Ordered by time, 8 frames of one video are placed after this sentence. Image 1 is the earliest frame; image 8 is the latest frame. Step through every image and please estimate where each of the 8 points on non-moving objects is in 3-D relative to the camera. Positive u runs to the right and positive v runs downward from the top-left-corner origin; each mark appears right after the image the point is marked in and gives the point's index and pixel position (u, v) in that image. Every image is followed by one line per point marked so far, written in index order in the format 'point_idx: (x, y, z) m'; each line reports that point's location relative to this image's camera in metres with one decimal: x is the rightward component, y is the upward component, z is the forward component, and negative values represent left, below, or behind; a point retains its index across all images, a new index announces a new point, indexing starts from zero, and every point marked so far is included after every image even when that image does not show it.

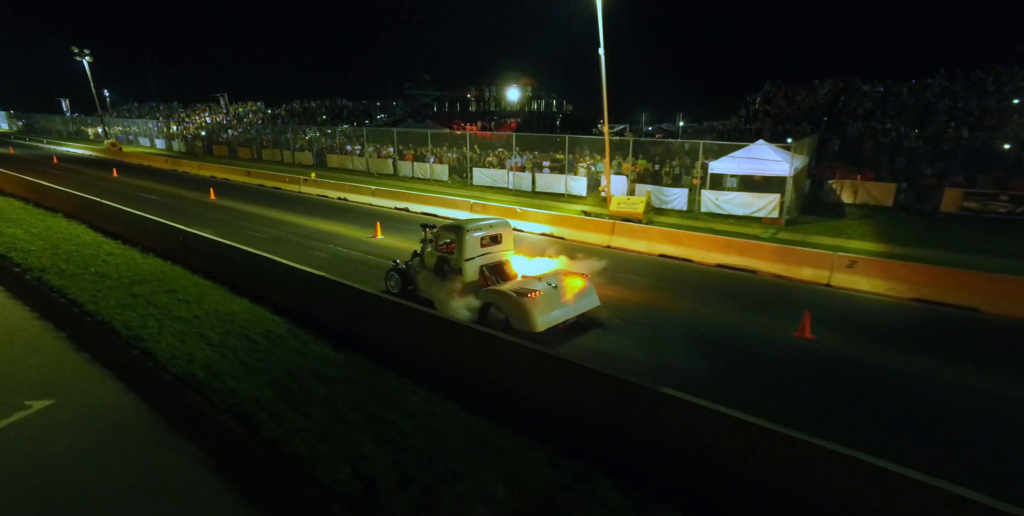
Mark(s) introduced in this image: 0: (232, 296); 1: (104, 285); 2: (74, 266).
0: (-4.4, -0.6, +8.4) m
1: (-6.7, -0.5, +8.7) m
2: (-8.0, -0.2, +9.7) m
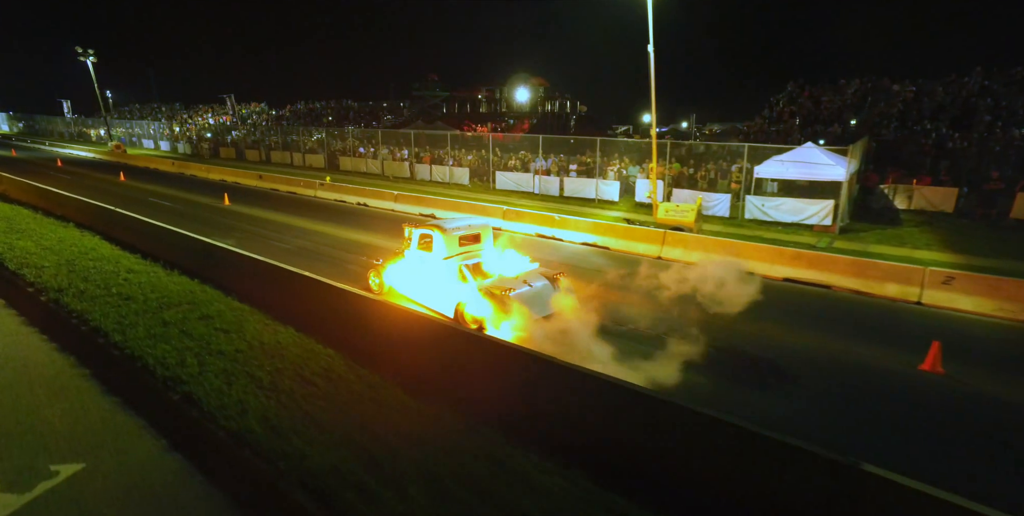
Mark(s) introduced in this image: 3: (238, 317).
0: (-3.4, -0.9, +7.5) m
1: (-5.7, -0.8, +7.8) m
2: (-6.9, -0.5, +8.8) m
3: (-3.9, -0.9, +7.4) m
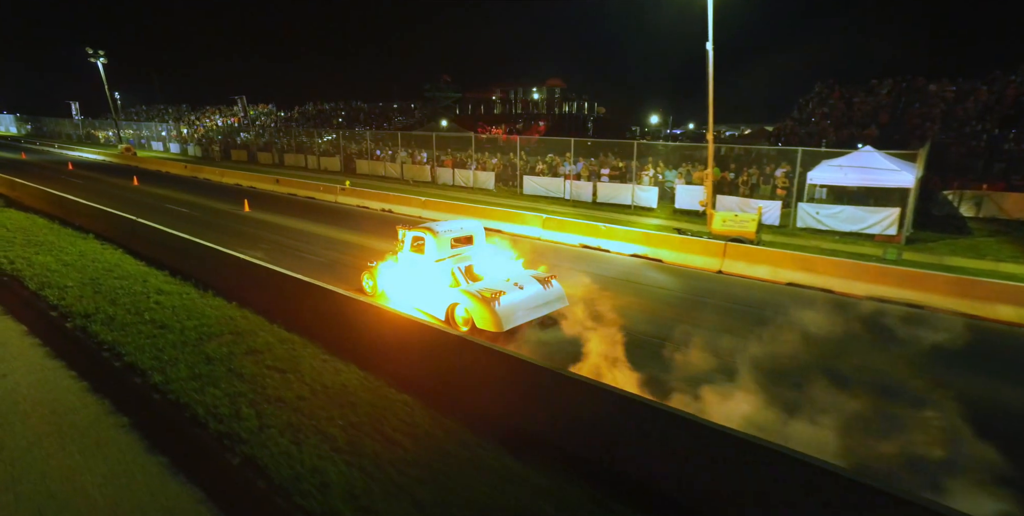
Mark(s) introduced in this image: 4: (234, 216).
0: (-2.3, -1.3, +6.6) m
1: (-4.6, -1.1, +6.9) m
2: (-5.8, -0.8, +7.9) m
3: (-2.8, -1.2, +6.6) m
4: (-10.3, +1.6, +19.6) m
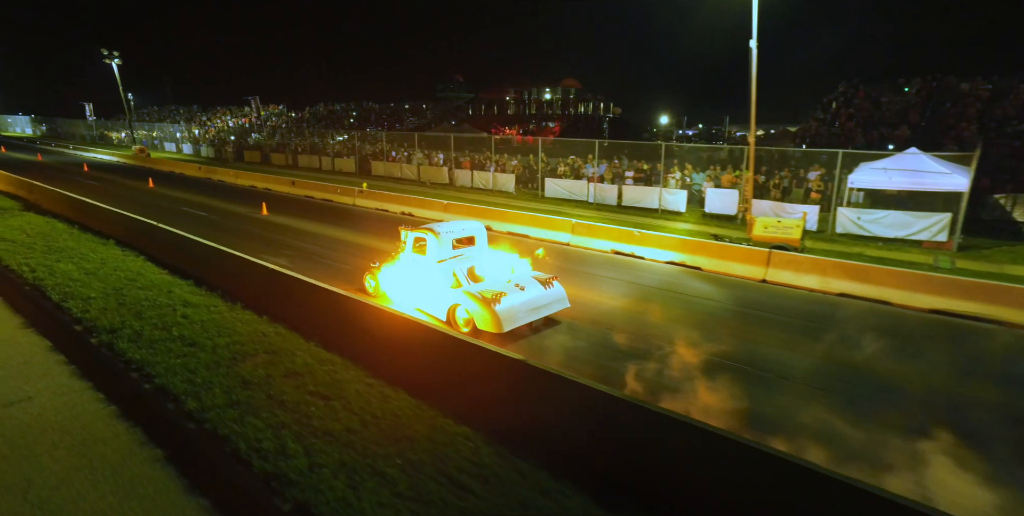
0: (-1.6, -1.4, +6.1) m
1: (-3.9, -1.3, +6.5) m
2: (-5.1, -1.0, +7.5) m
3: (-2.1, -1.4, +6.1) m
4: (-9.5, +1.4, +19.3) m
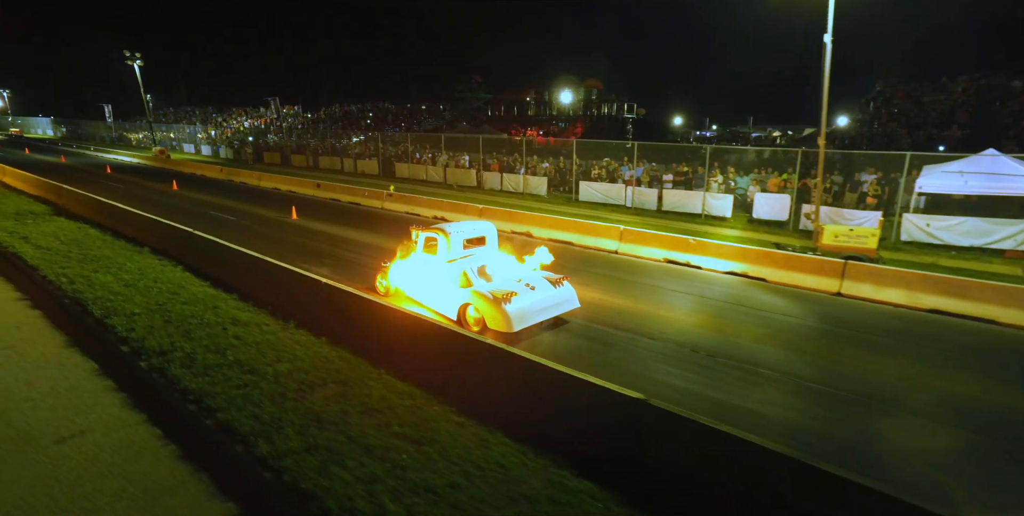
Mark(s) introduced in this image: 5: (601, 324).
0: (-0.5, -1.7, +5.4) m
1: (-2.8, -1.5, +5.8) m
2: (-4.0, -1.2, +6.9) m
3: (-1.0, -1.6, +5.4) m
4: (-8.1, +1.2, +18.7) m
5: (+1.8, -1.1, +9.9) m
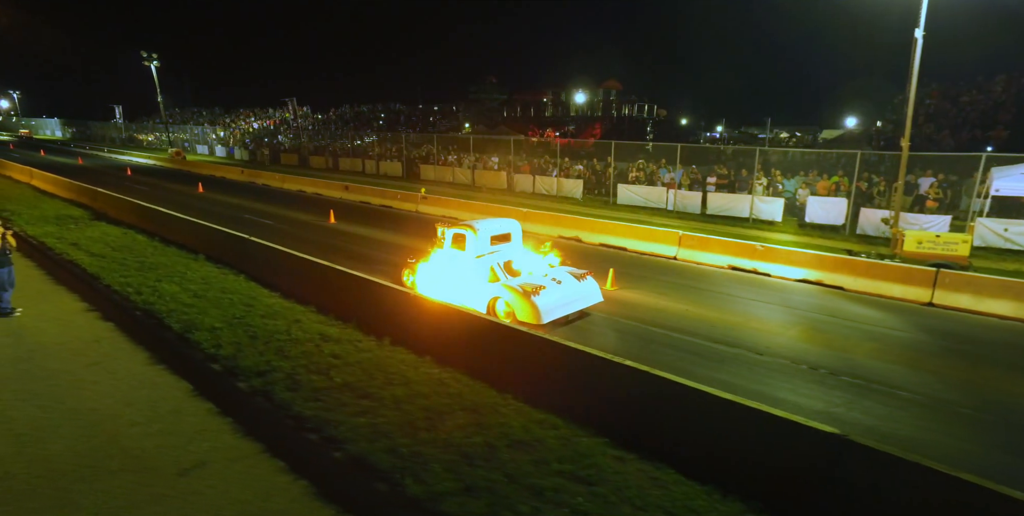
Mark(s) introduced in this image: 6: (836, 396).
0: (+1.0, -1.8, +5.0) m
1: (-1.3, -1.7, +5.4) m
2: (-2.5, -1.4, +6.4) m
3: (+0.5, -1.7, +5.0) m
4: (-6.5, +1.0, +18.3) m
5: (+3.3, -1.3, +9.4) m
6: (+4.0, -1.8, +6.7) m
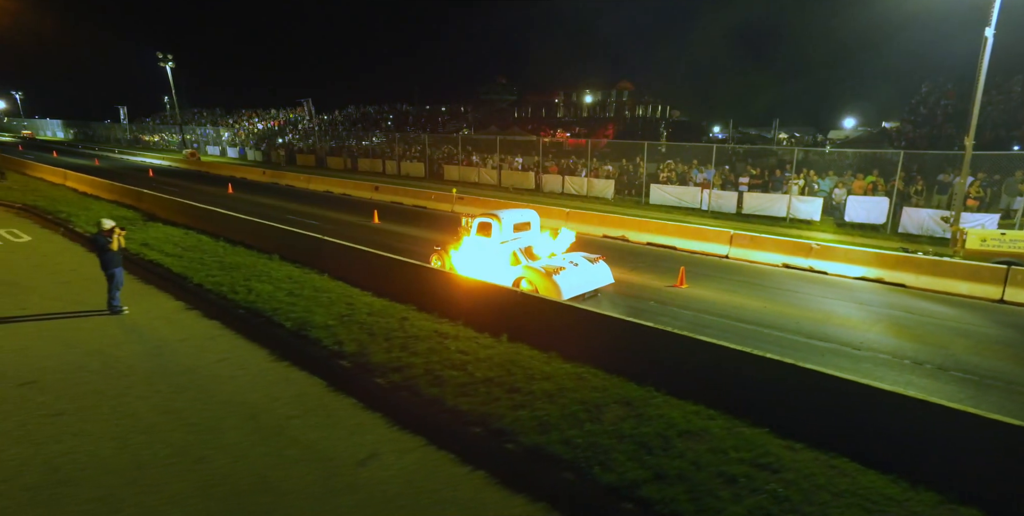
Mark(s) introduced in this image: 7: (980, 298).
0: (+2.6, -1.8, +5.1) m
1: (+0.4, -1.6, +5.5) m
2: (-0.9, -1.4, +6.6) m
3: (+2.1, -1.7, +5.1) m
4: (-5.0, +1.0, +18.4) m
5: (+4.9, -1.3, +9.5) m
6: (+5.7, -1.8, +6.9) m
7: (+9.8, -0.8, +11.0) m
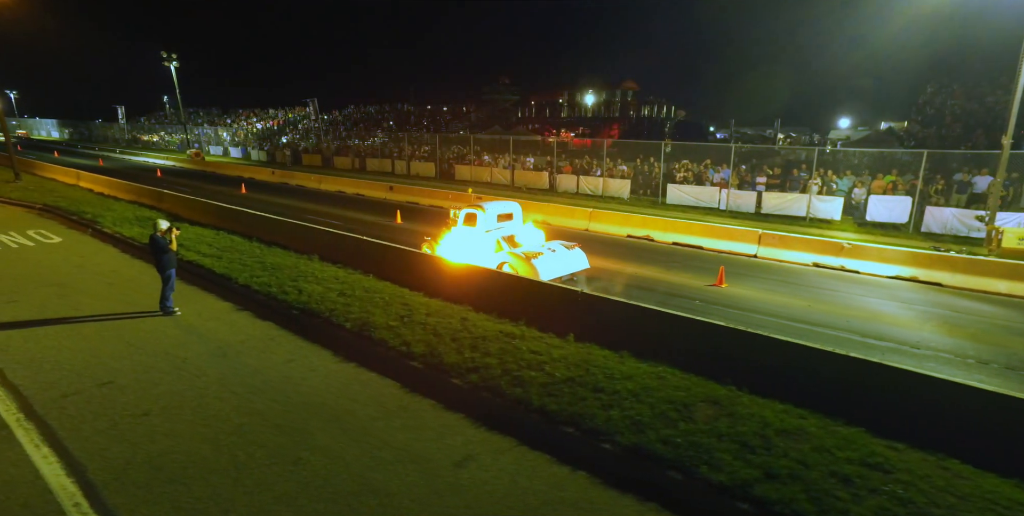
0: (+3.6, -1.8, +5.1) m
1: (+1.3, -1.6, +5.5) m
2: (+0.1, -1.3, +6.6) m
3: (+3.1, -1.7, +5.1) m
4: (-4.1, +1.0, +18.4) m
5: (+5.8, -1.3, +9.6) m
6: (+6.6, -1.7, +6.9) m
7: (+10.7, -0.8, +11.1) m
